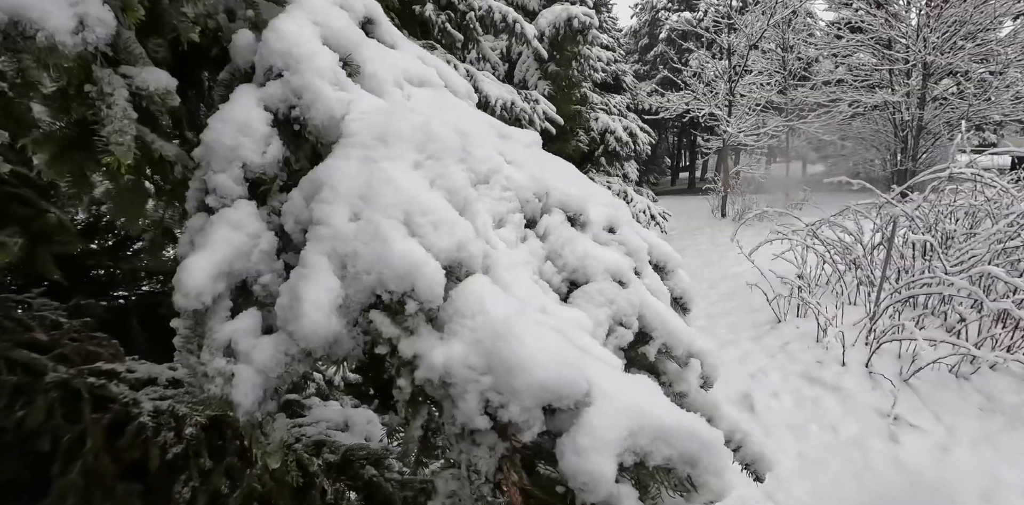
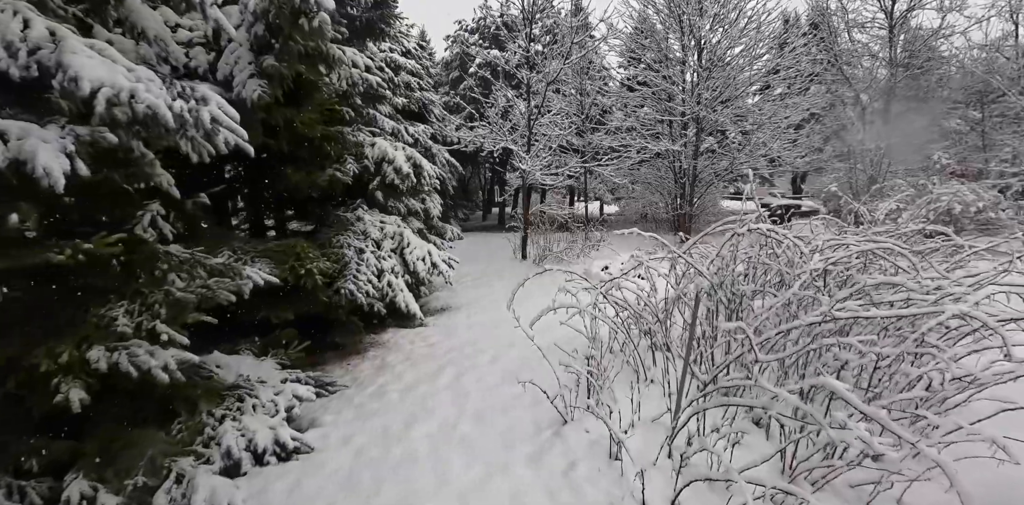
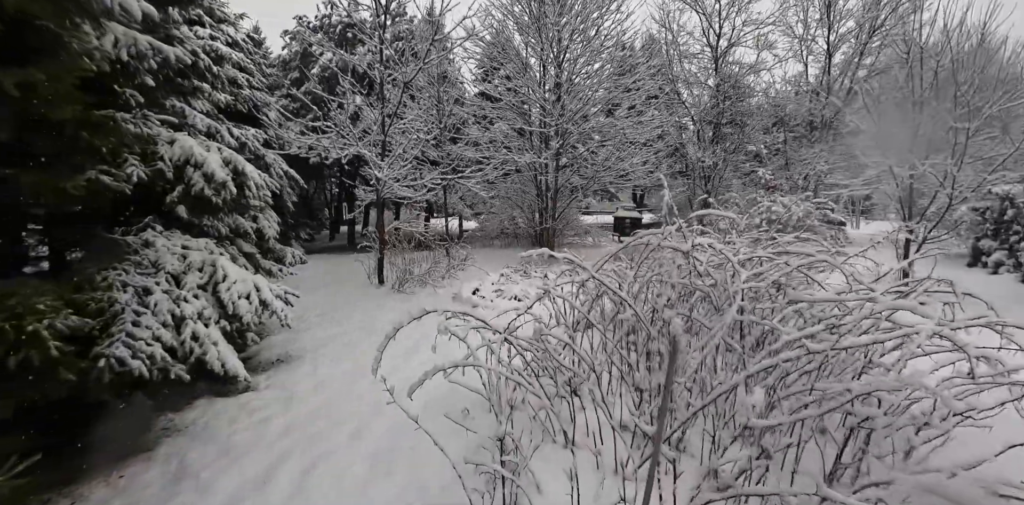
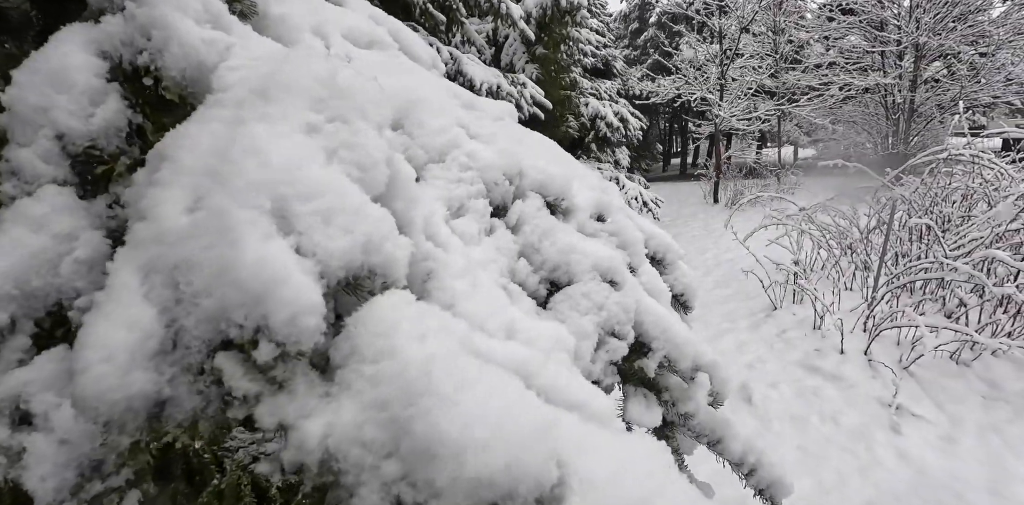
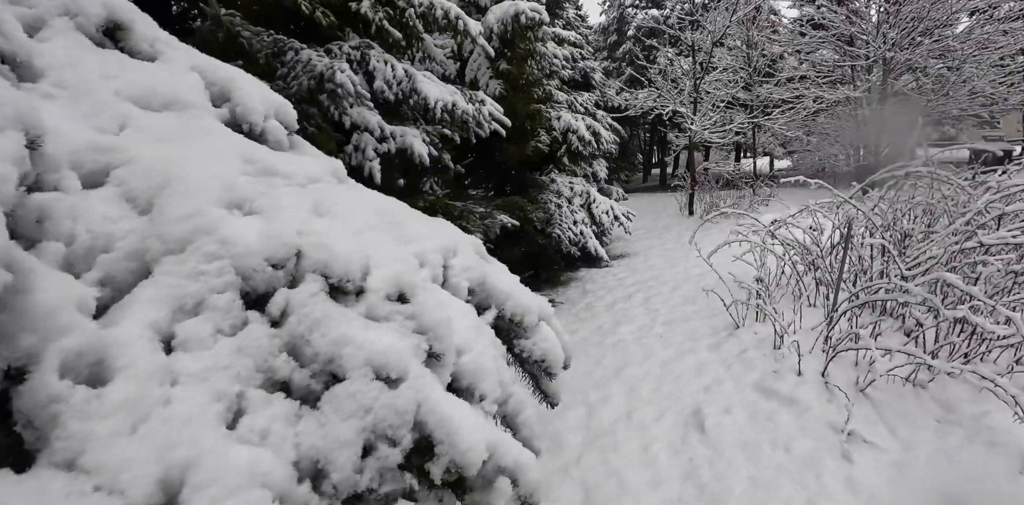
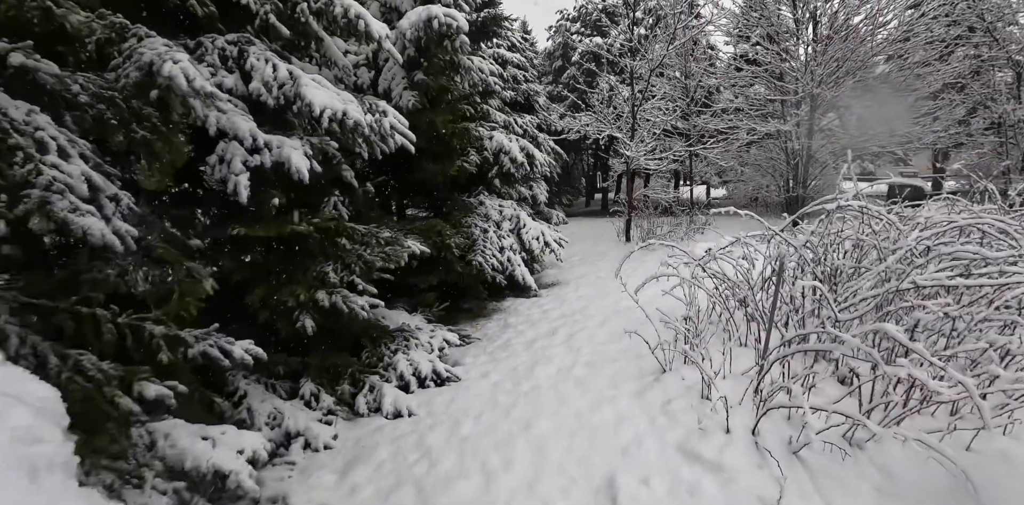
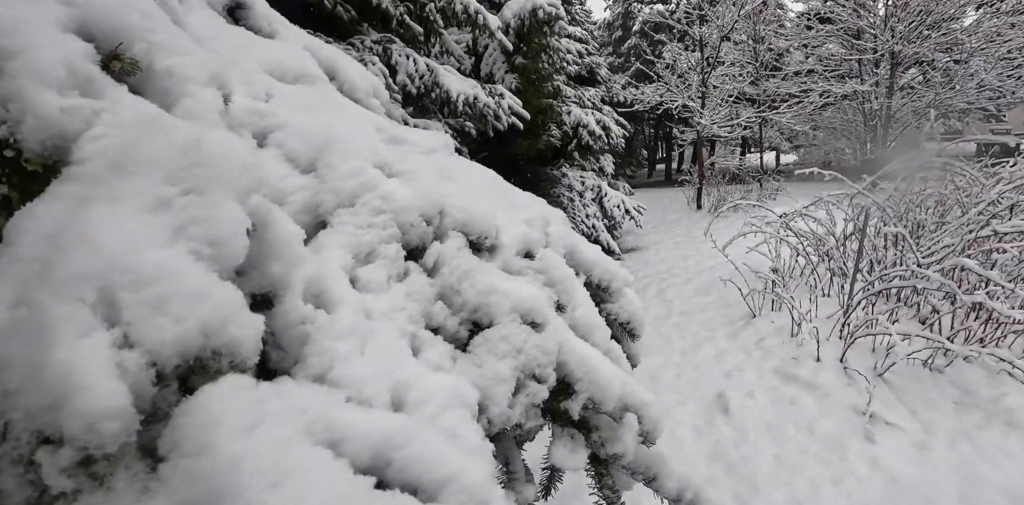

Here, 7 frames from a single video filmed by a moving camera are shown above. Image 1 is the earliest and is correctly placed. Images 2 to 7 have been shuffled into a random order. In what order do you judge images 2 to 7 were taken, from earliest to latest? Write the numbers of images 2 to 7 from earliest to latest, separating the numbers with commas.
4, 7, 5, 6, 2, 3
